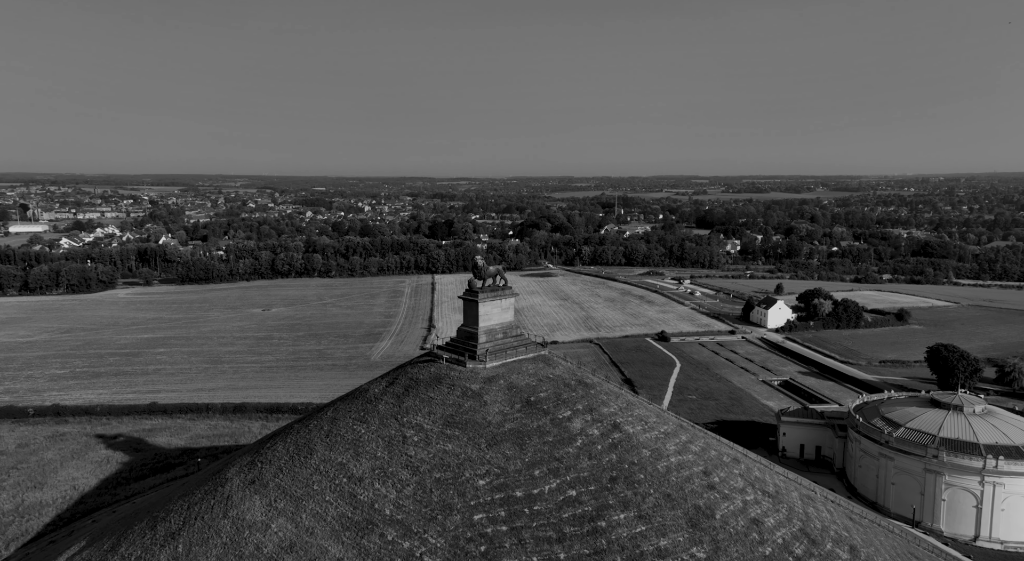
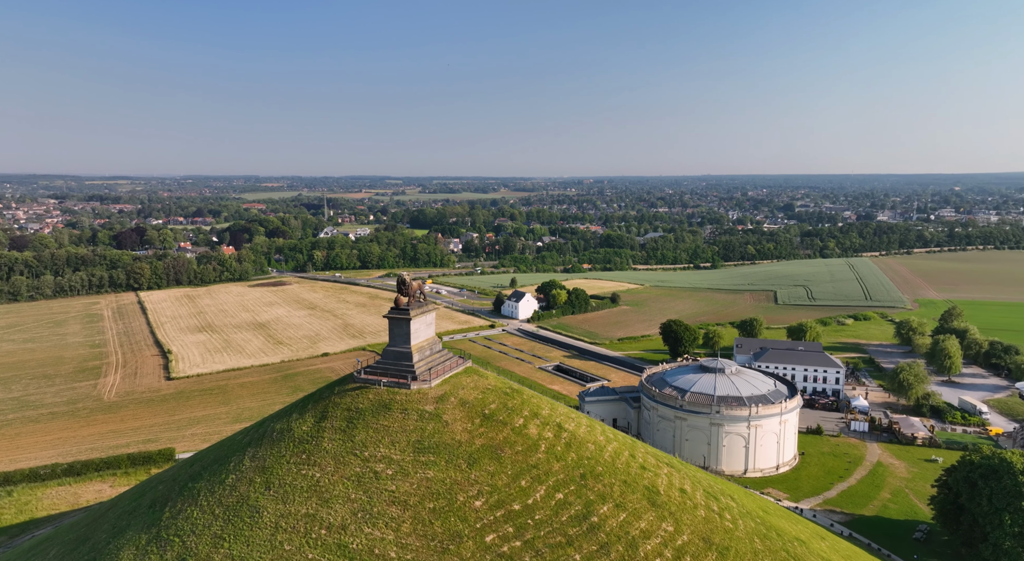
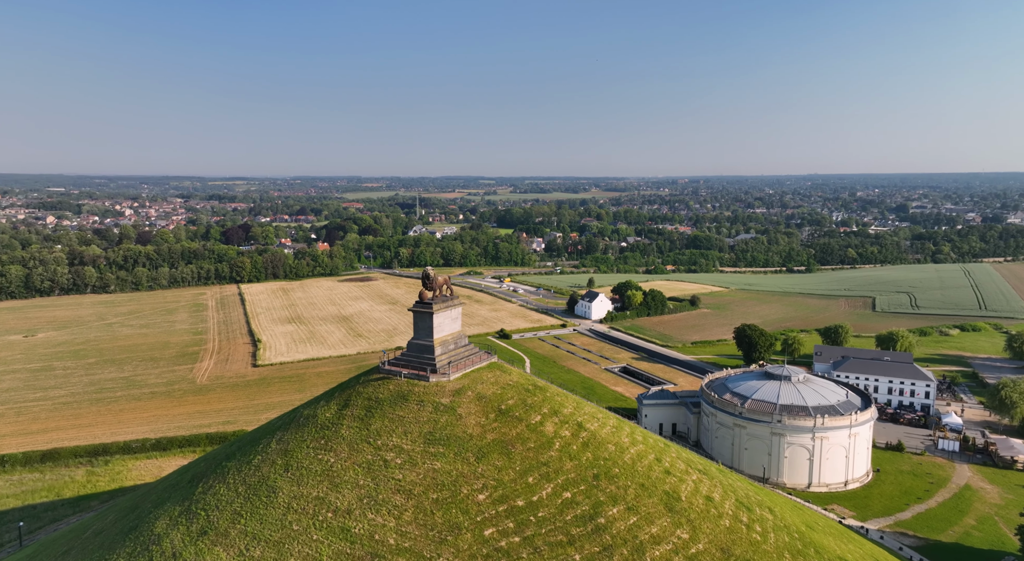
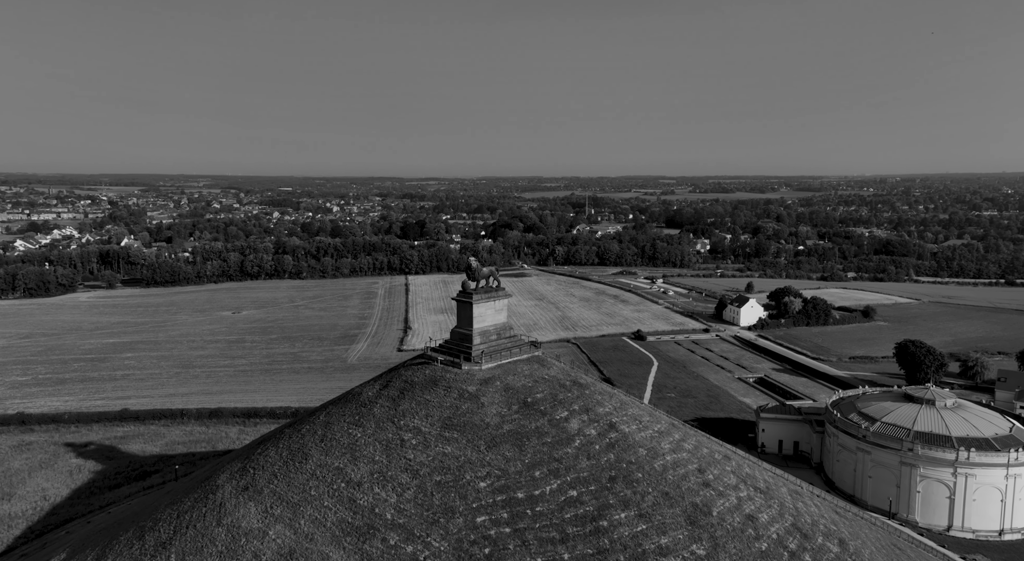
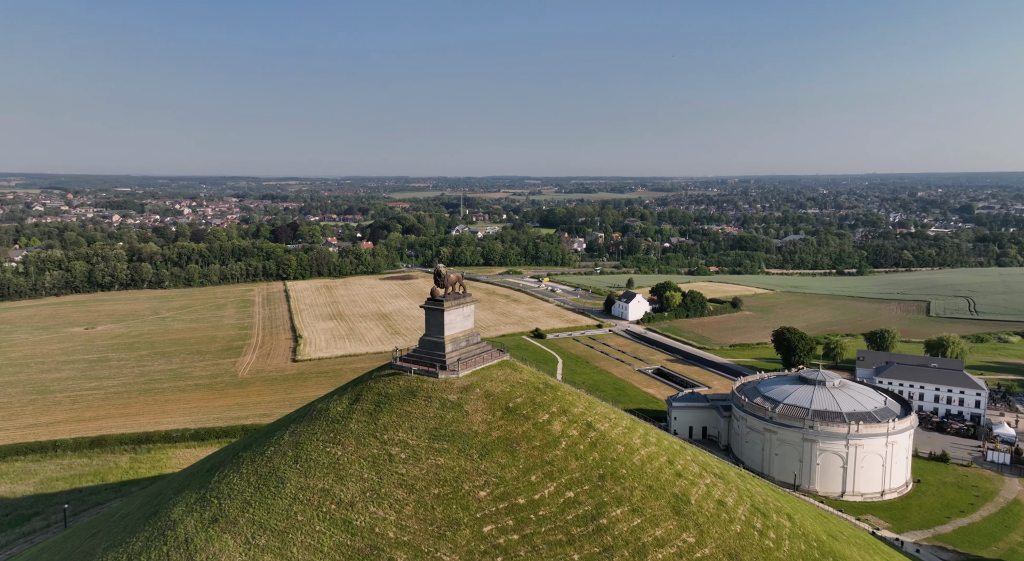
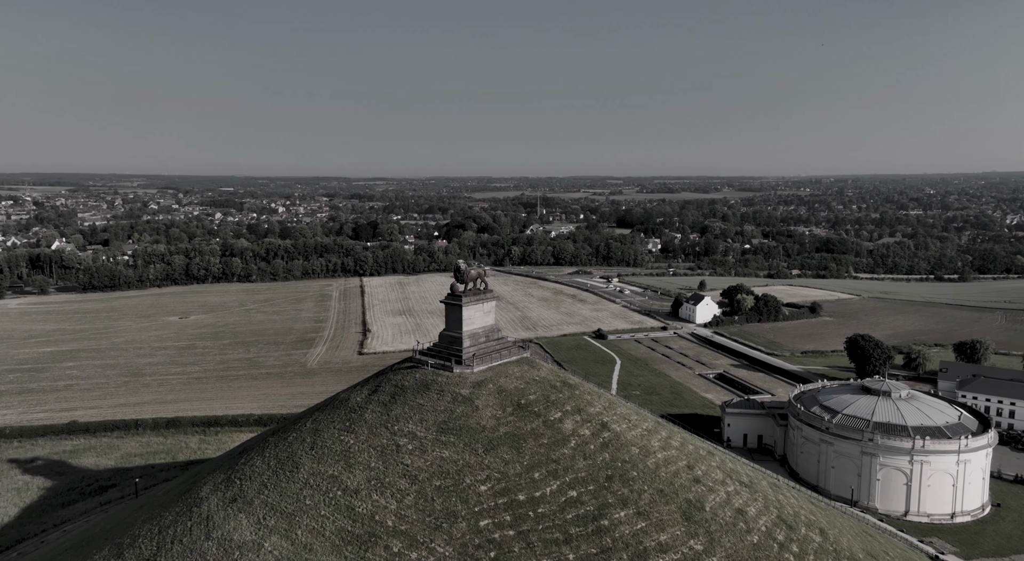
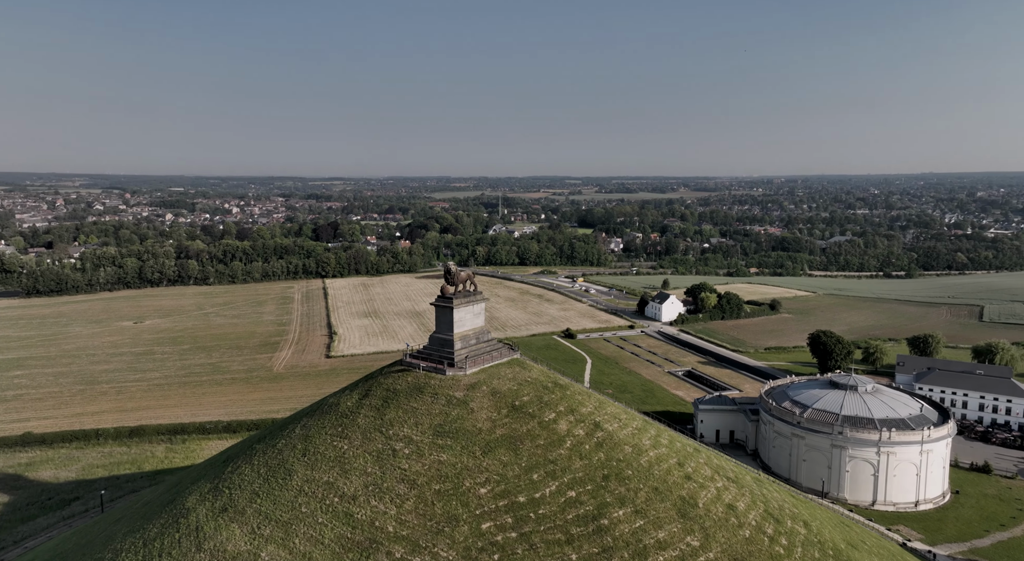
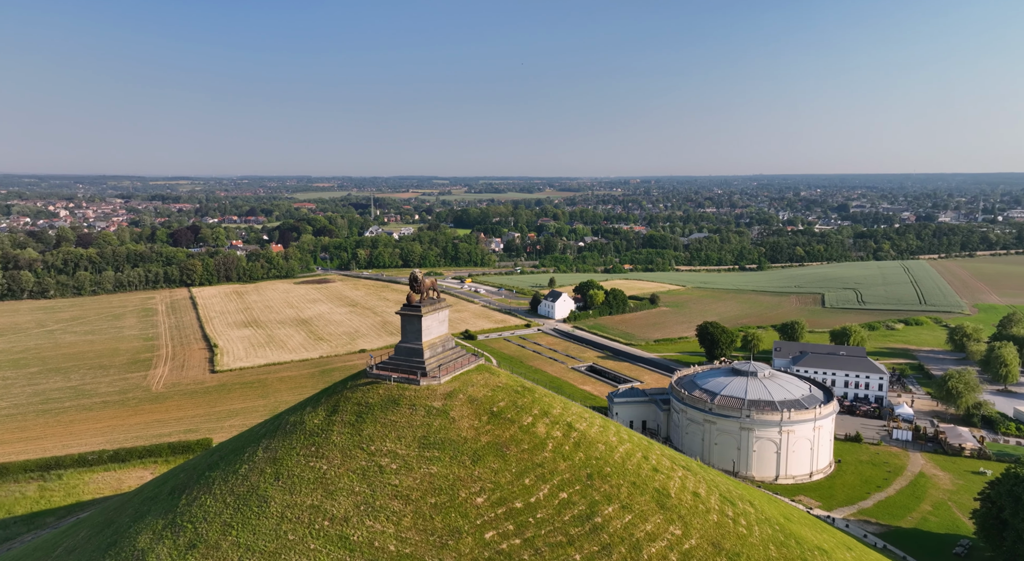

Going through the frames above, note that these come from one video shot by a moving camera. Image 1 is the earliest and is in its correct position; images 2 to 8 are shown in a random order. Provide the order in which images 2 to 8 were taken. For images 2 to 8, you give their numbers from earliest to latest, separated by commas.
4, 6, 7, 5, 3, 8, 2
